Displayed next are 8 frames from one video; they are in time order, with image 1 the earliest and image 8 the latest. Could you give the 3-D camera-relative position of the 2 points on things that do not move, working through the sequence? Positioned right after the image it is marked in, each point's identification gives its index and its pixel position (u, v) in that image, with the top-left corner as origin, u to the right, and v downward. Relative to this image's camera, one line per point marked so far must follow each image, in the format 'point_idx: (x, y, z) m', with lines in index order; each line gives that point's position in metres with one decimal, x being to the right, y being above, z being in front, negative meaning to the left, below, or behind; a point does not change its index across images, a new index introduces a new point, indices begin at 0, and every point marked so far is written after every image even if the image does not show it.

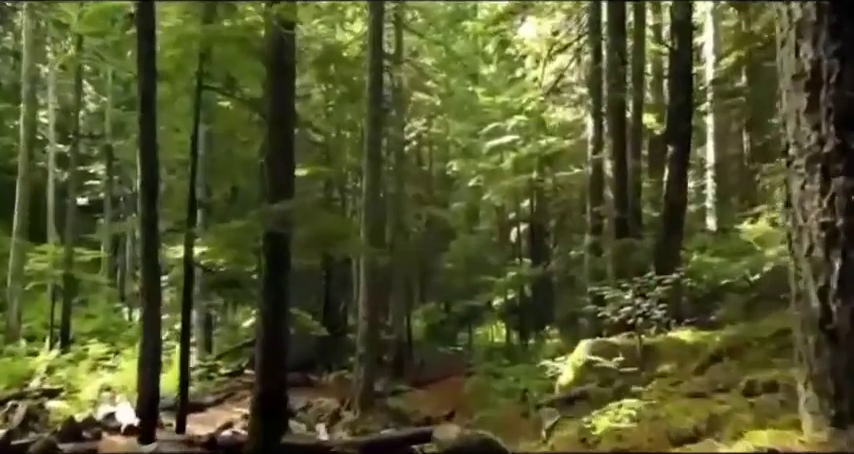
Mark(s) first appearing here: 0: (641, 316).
0: (+3.6, -1.5, +10.1) m
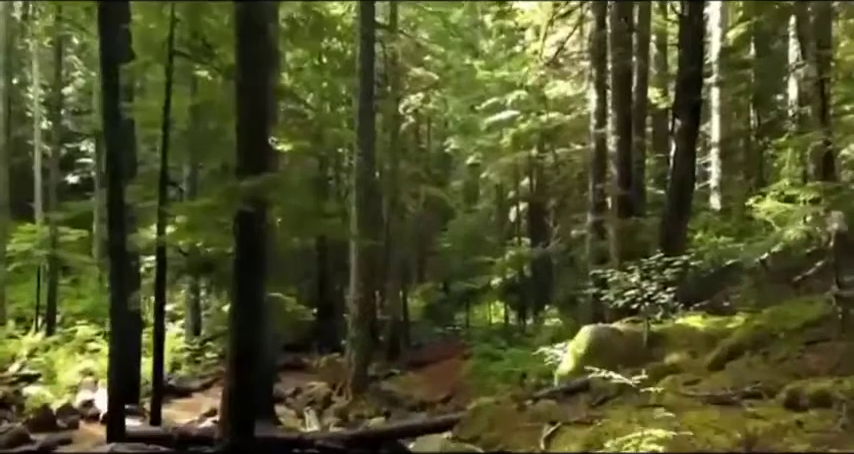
0: (+3.5, -1.2, +9.7) m
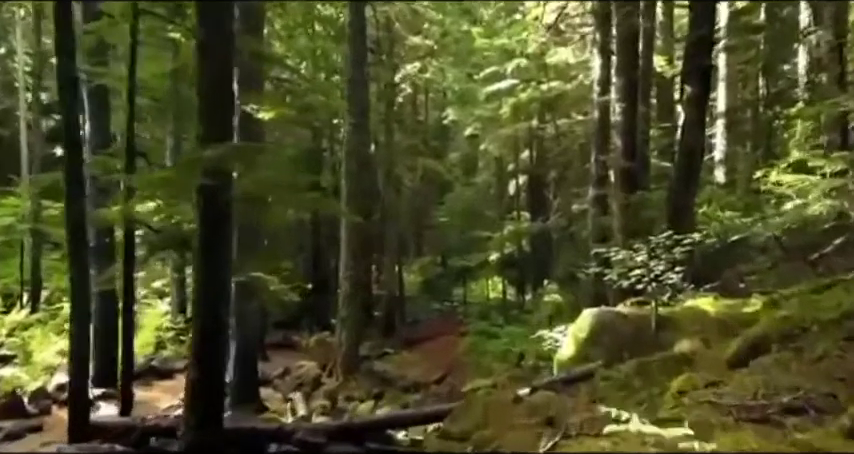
0: (+3.3, -0.8, +9.2) m
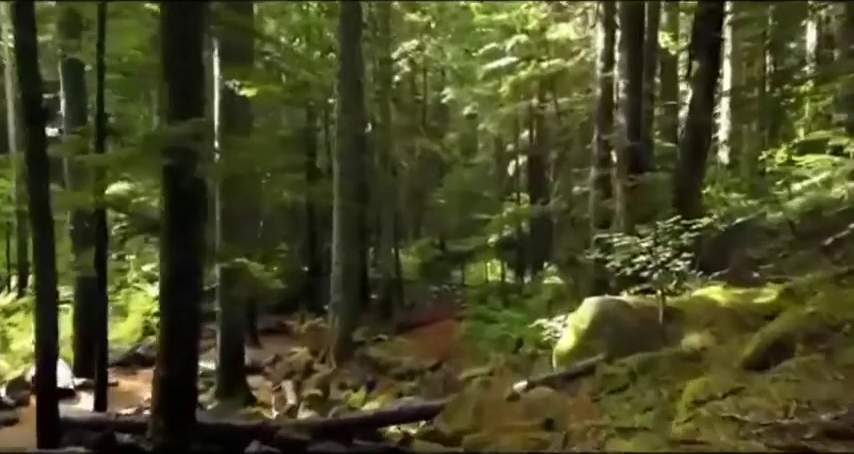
0: (+3.3, -0.5, +8.8) m
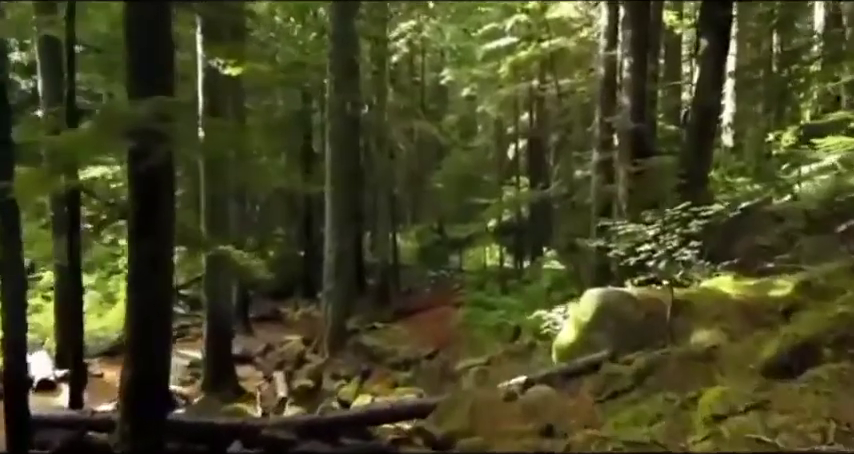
0: (+3.2, -0.3, +8.5) m
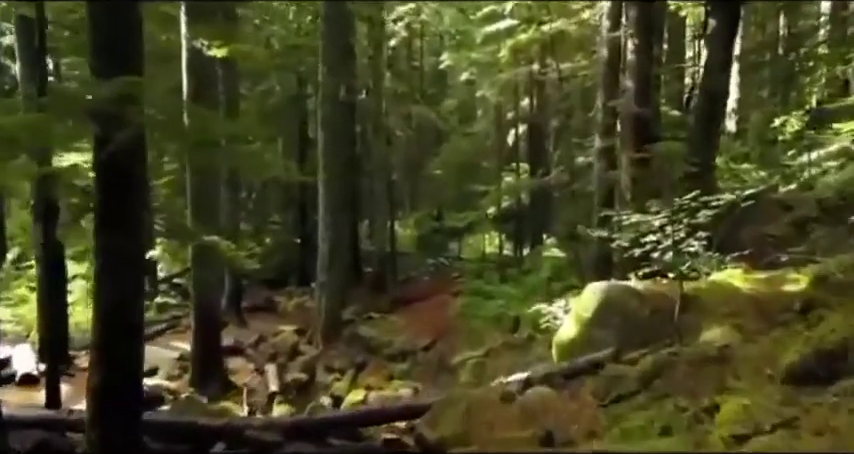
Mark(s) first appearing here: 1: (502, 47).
0: (+3.1, -0.2, +8.2) m
1: (+1.0, +2.6, +8.3) m
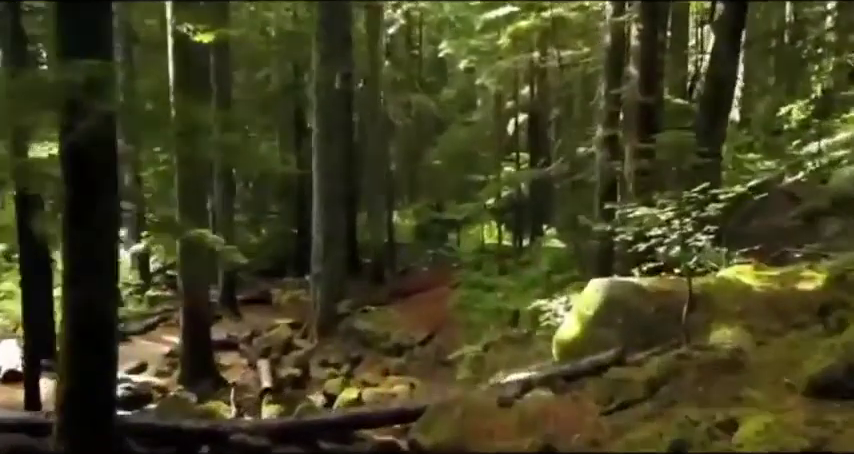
0: (+3.1, -0.1, +8.0) m
1: (+1.0, +2.7, +8.1) m
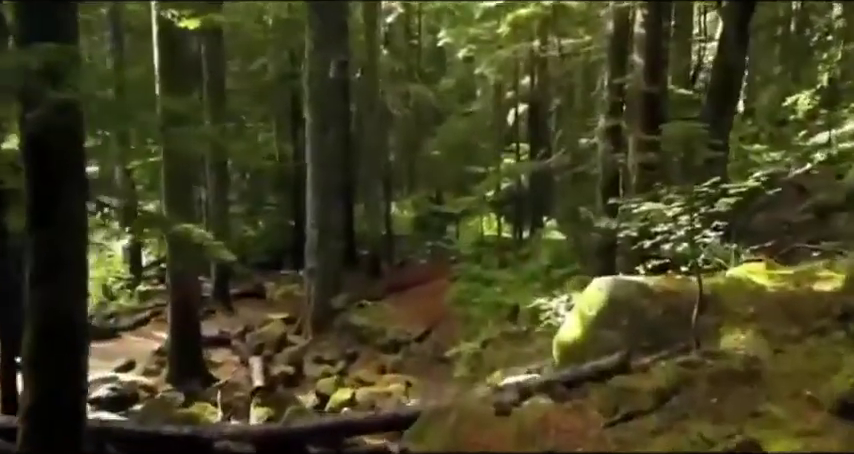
0: (+3.1, 0.0, +7.8) m
1: (+0.9, +2.7, +7.8) m
